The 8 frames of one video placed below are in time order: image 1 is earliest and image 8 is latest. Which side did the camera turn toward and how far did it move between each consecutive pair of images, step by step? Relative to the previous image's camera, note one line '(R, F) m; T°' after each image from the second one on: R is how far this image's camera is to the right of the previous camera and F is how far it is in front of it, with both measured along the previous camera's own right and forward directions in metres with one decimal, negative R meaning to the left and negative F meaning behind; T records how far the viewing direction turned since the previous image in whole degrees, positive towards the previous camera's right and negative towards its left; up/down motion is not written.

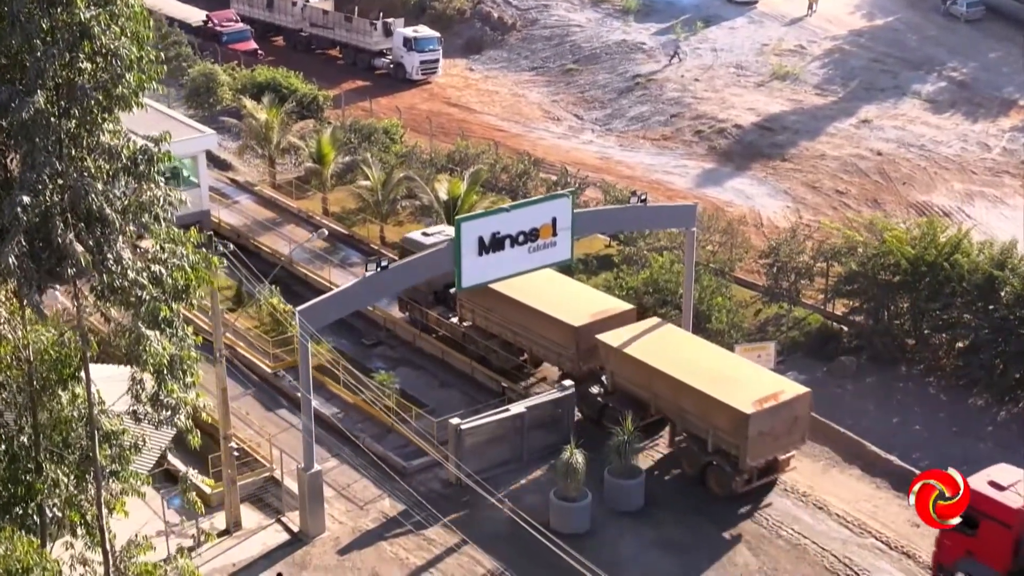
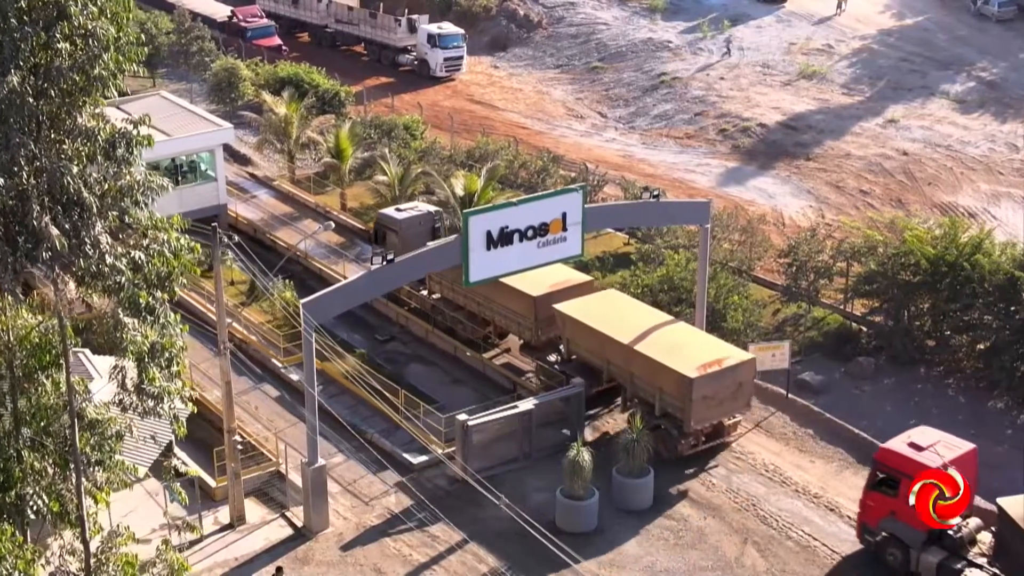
(+0.4, +0.2) m; -1°
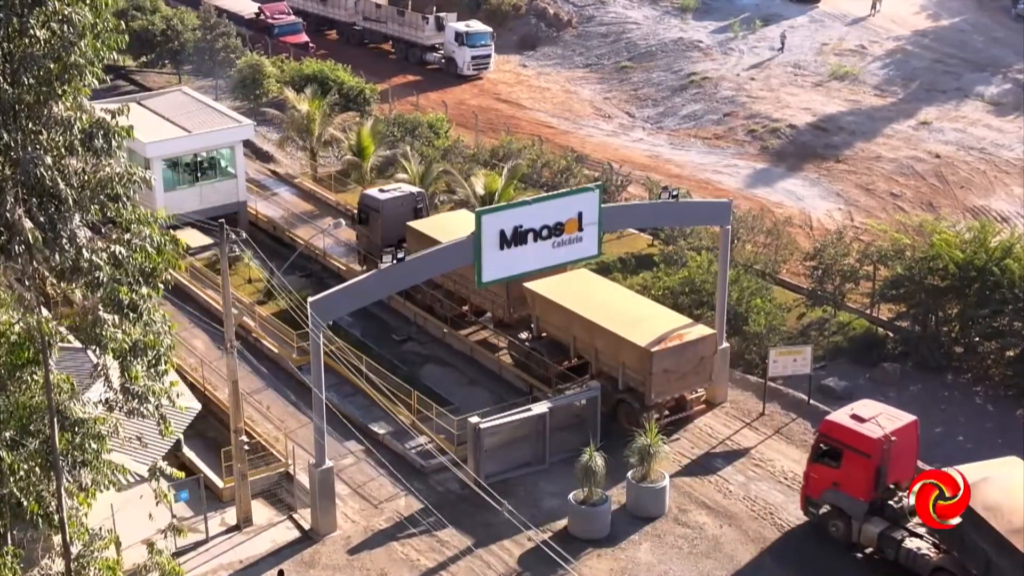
(+0.3, +0.4) m; -1°
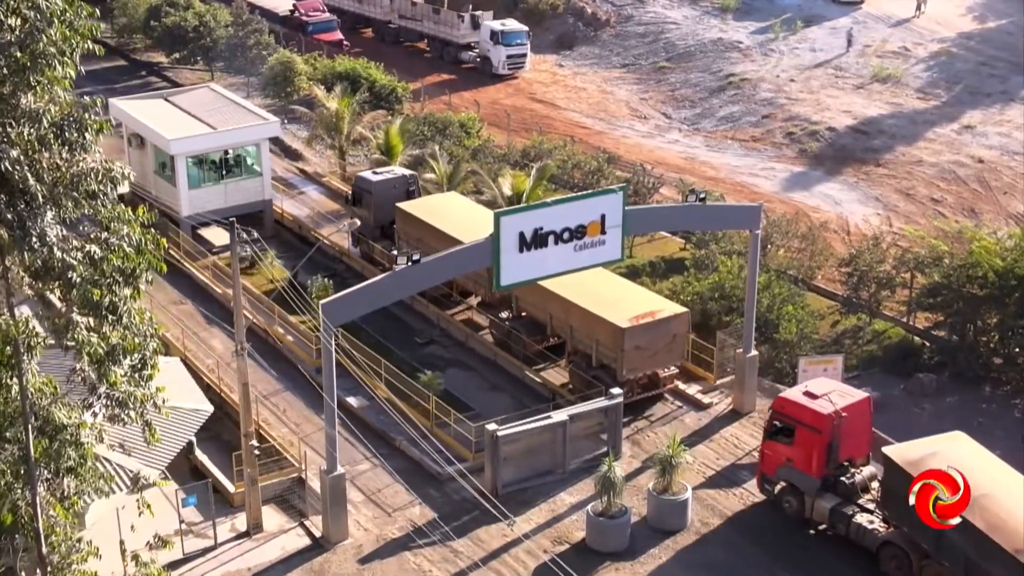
(+0.3, +0.6) m; -2°
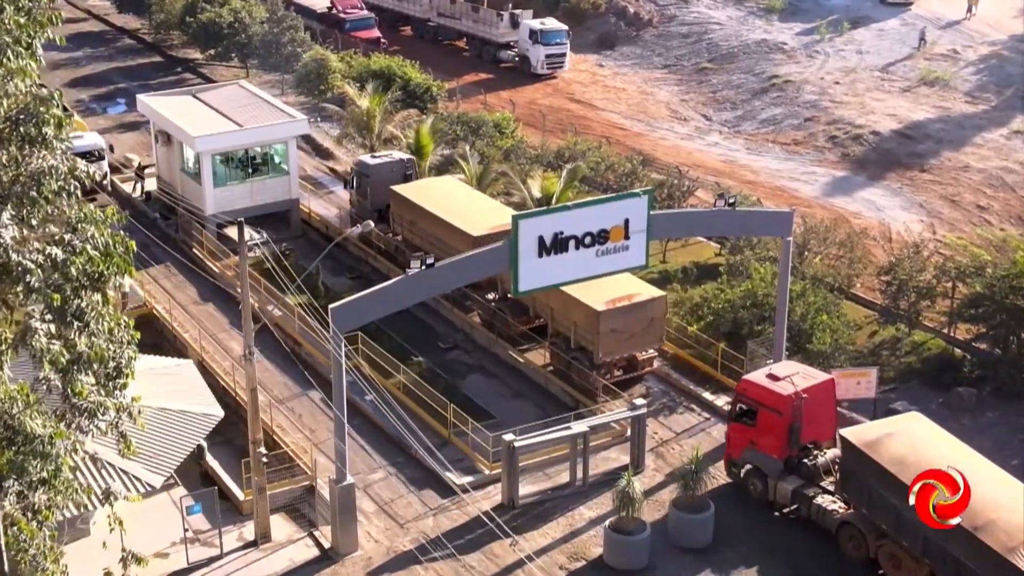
(+0.4, +0.7) m; -2°
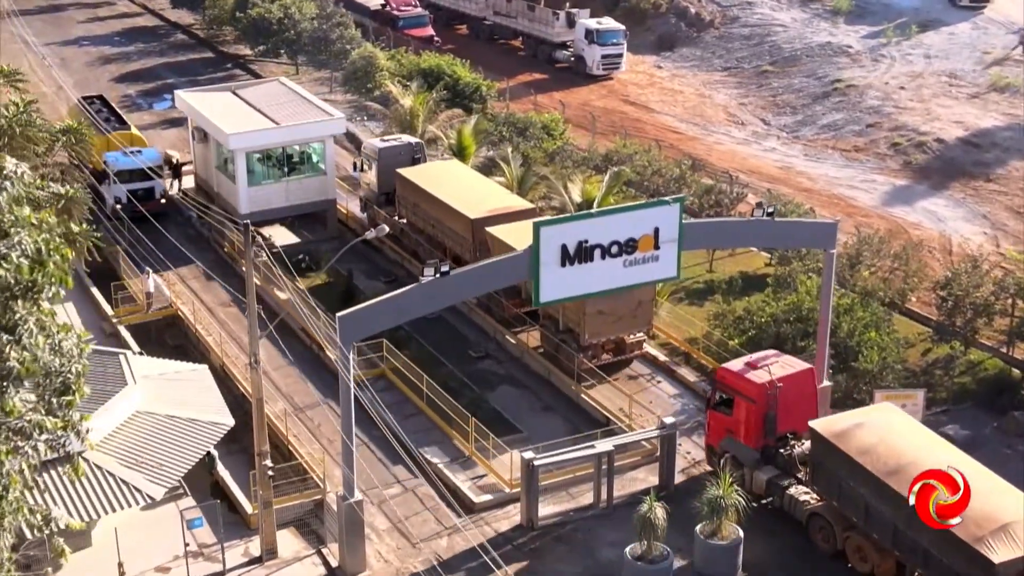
(+0.7, +1.0) m; -3°
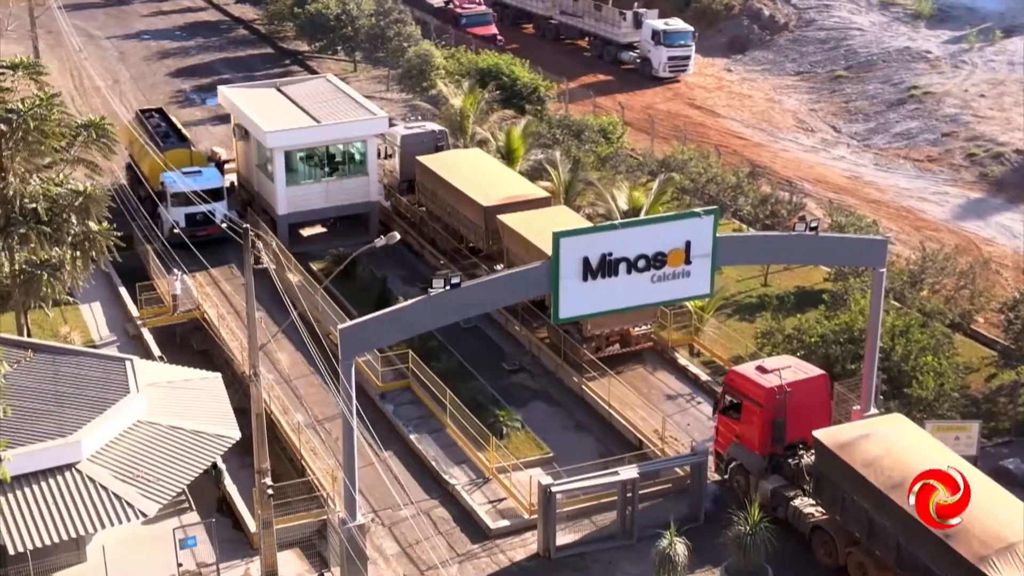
(+0.8, +1.1) m; -4°
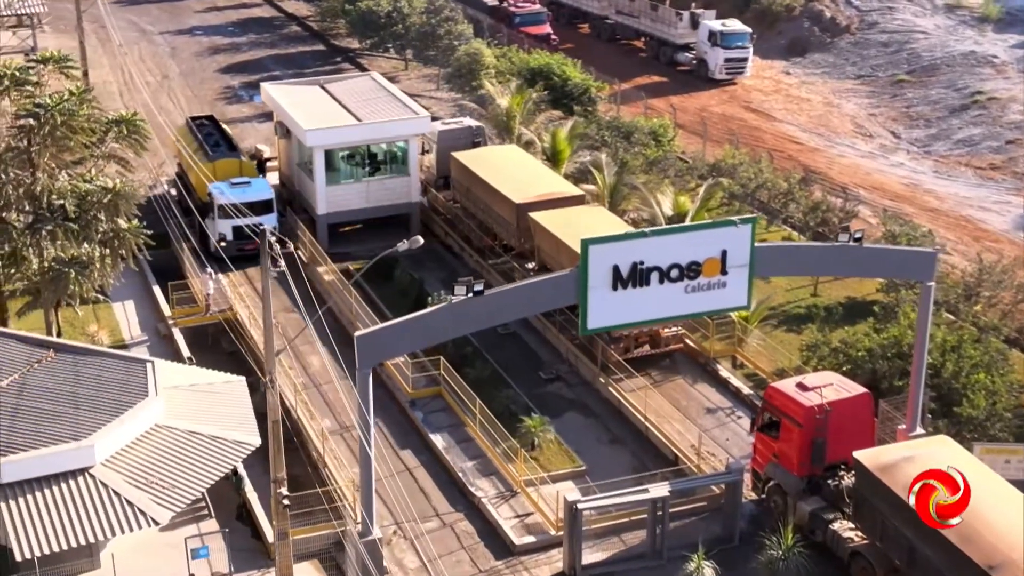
(+0.4, +0.6) m; -3°
